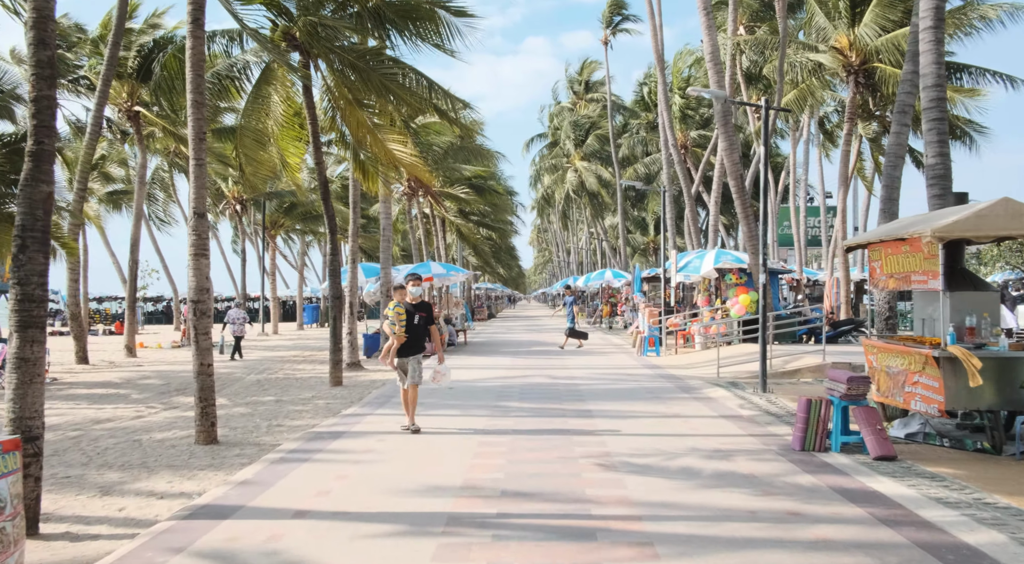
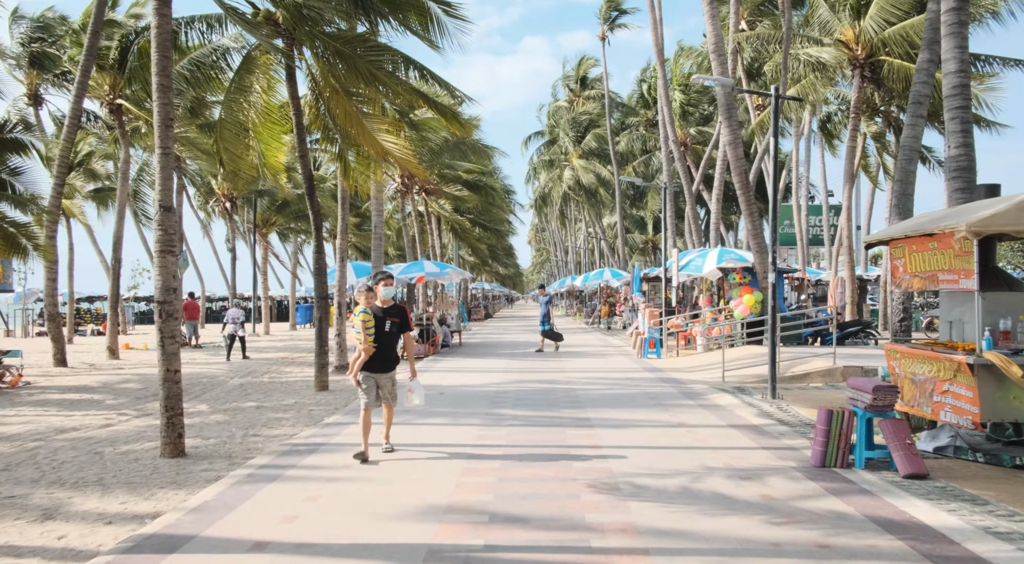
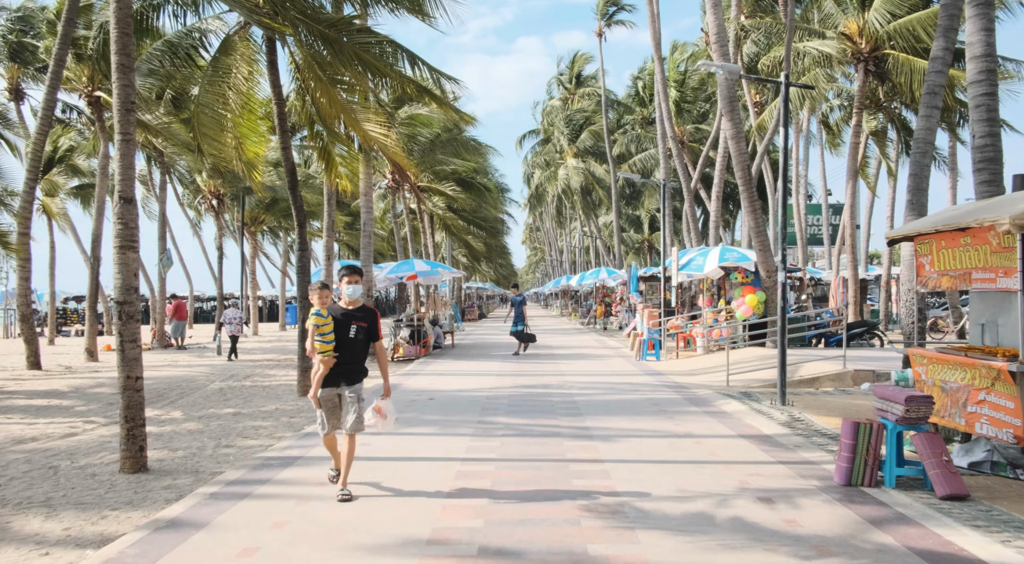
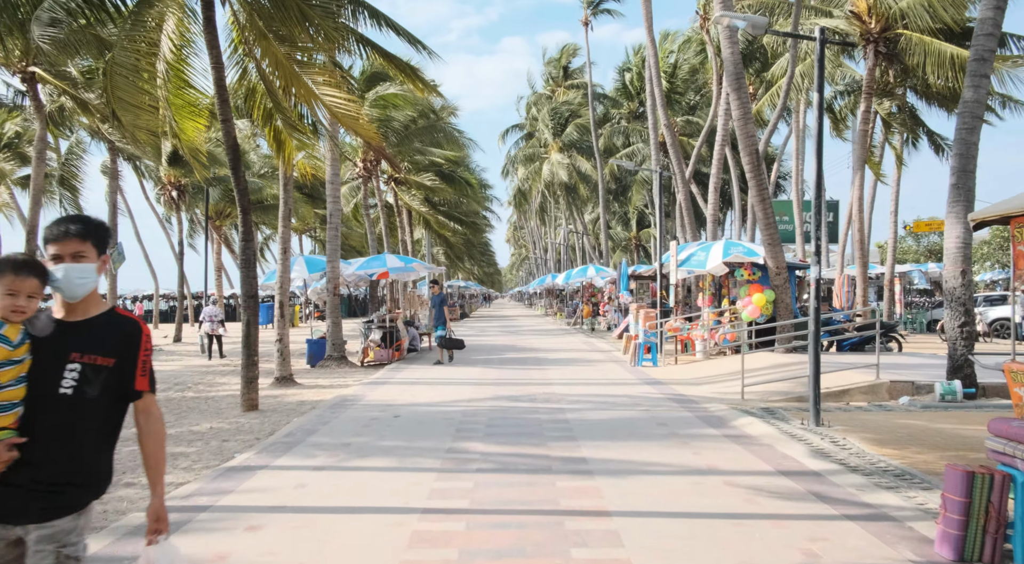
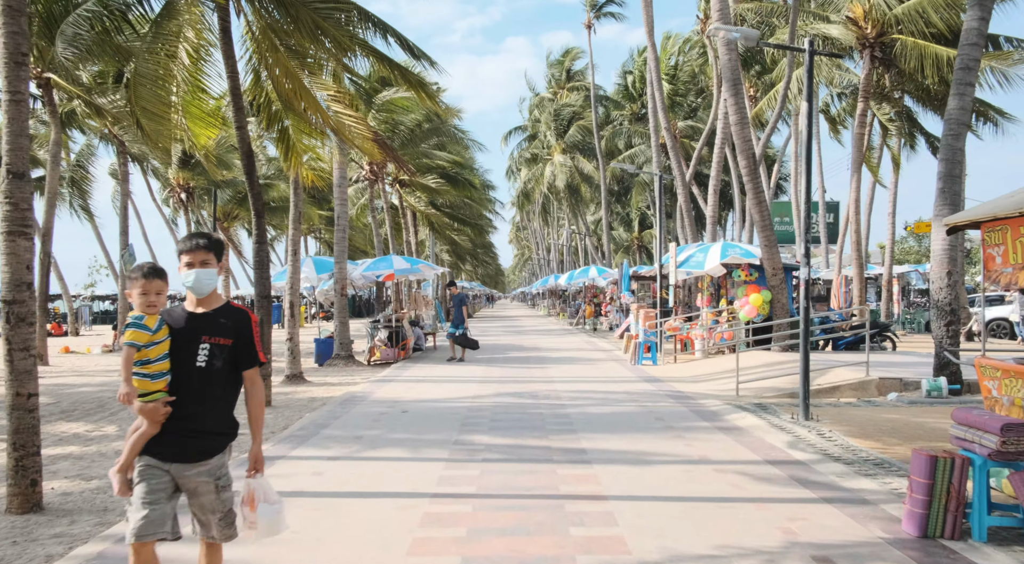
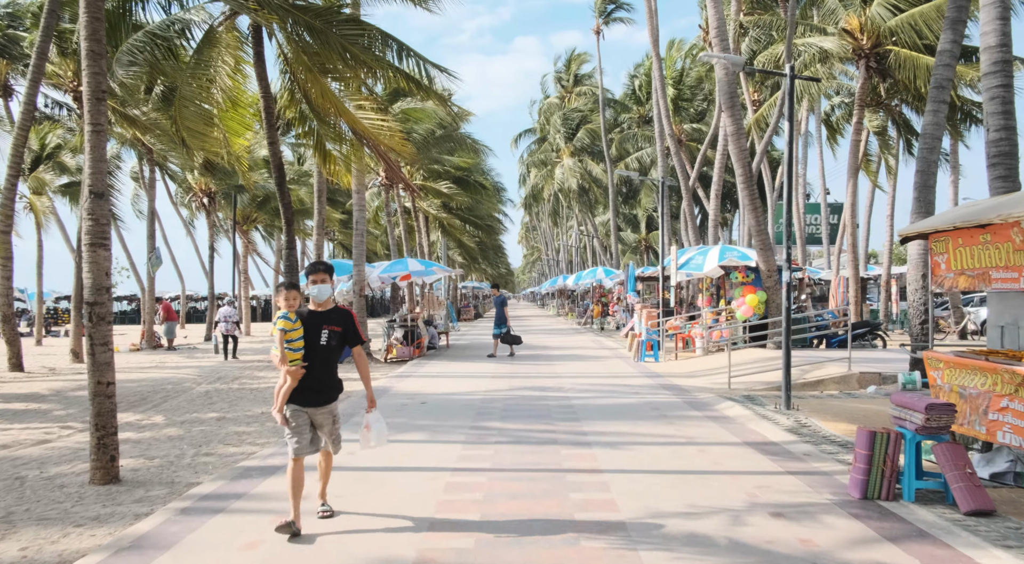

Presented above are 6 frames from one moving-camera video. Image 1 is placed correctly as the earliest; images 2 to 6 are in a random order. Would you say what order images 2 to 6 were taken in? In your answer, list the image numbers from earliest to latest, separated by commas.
2, 3, 6, 5, 4
